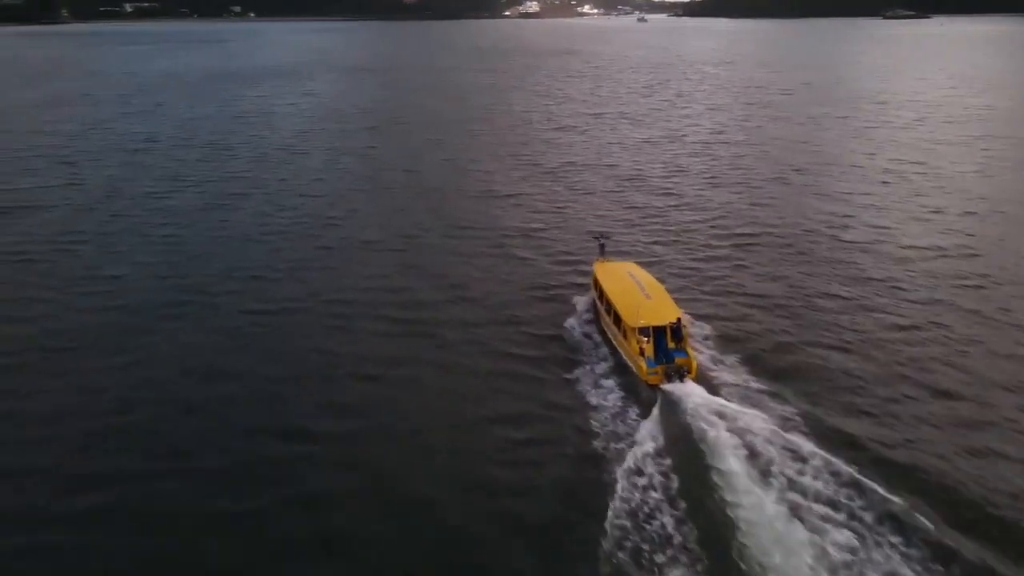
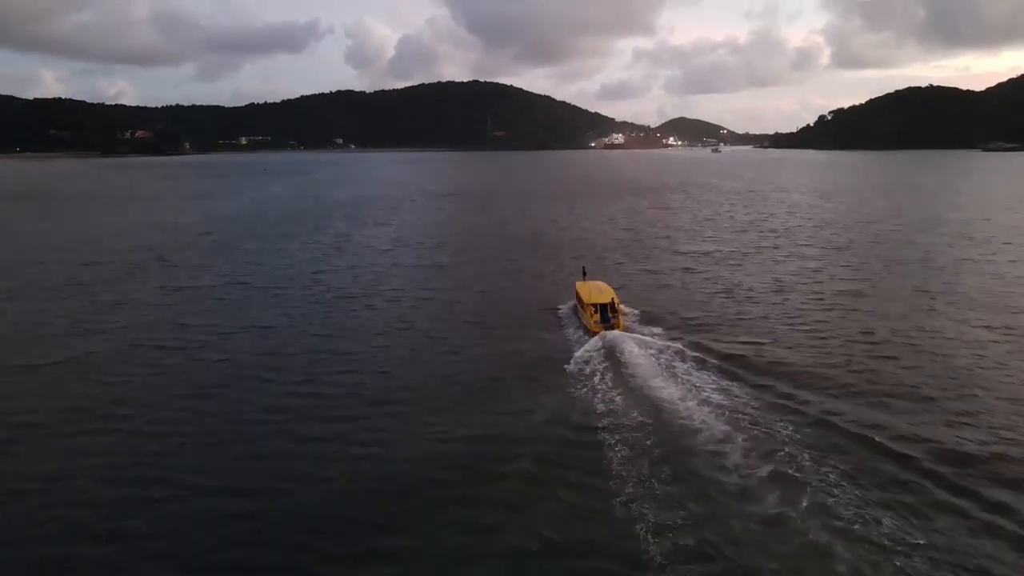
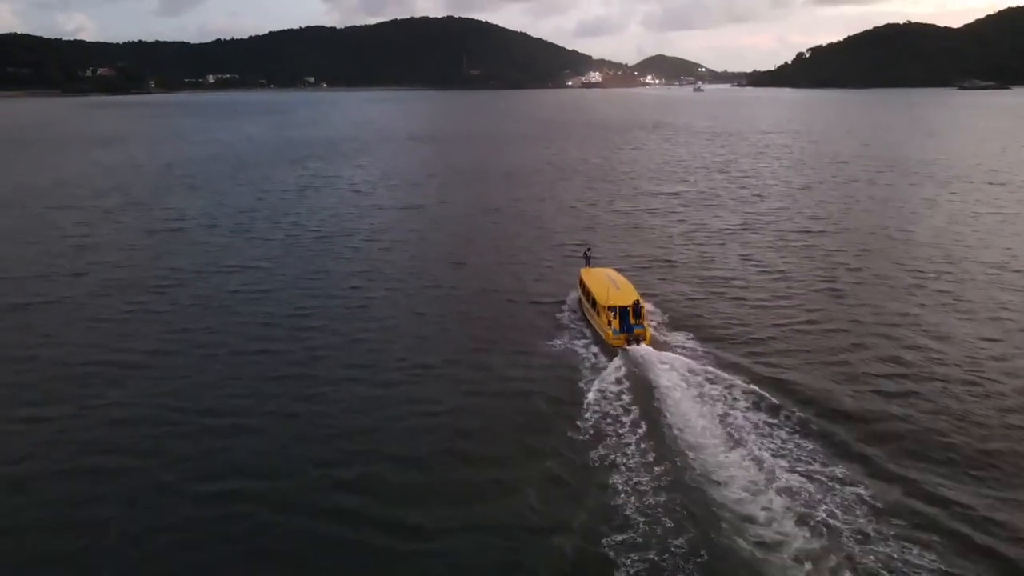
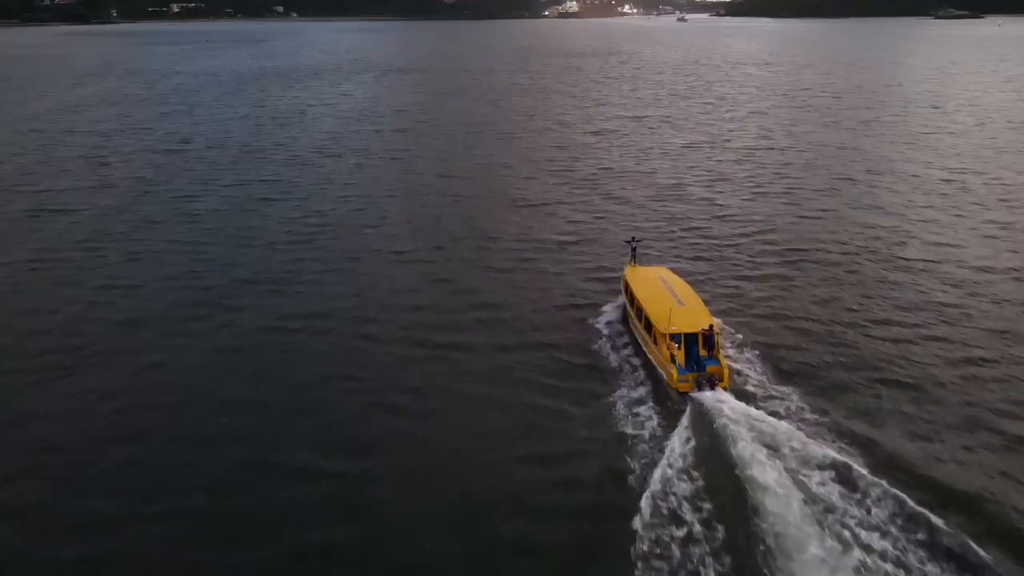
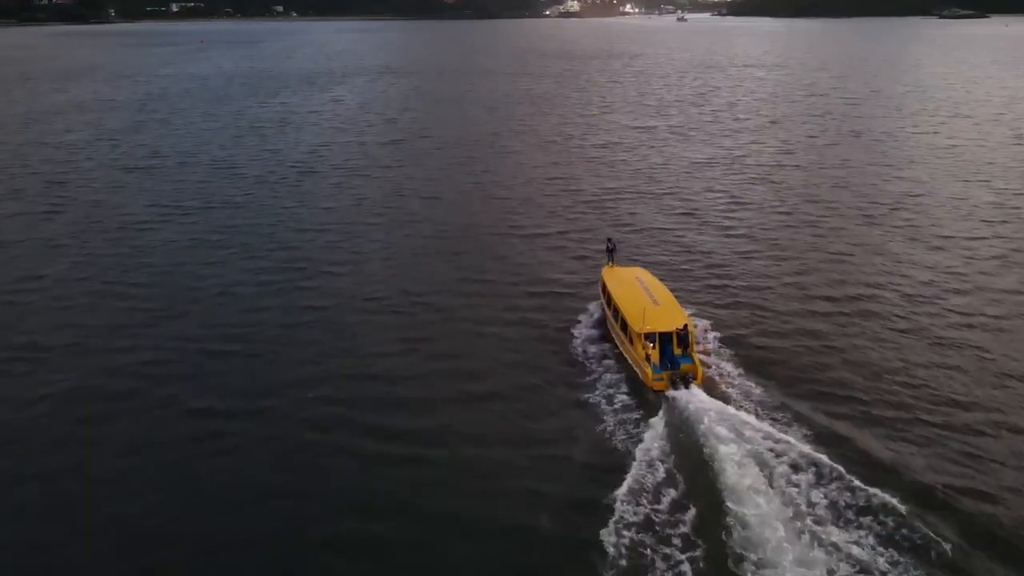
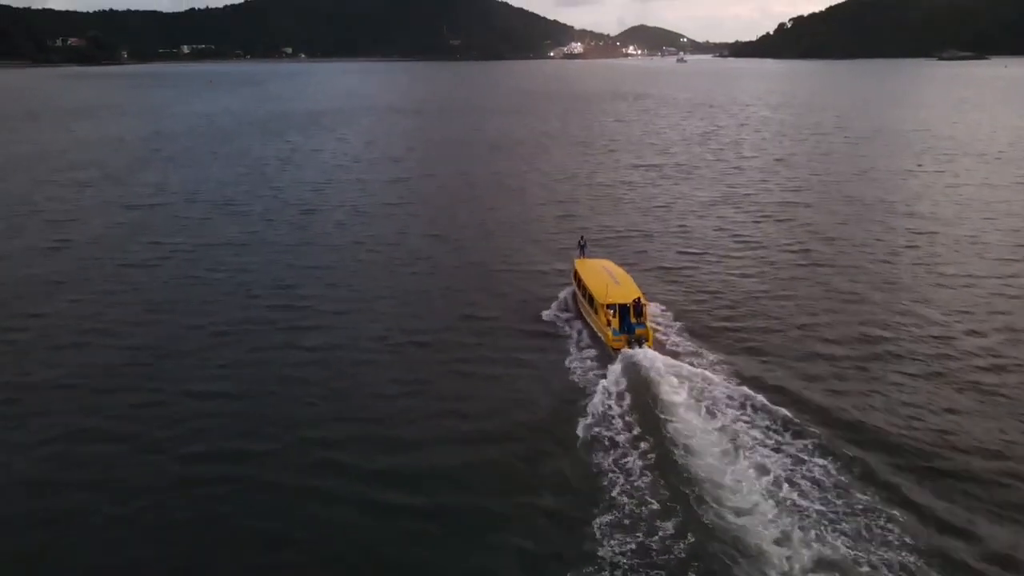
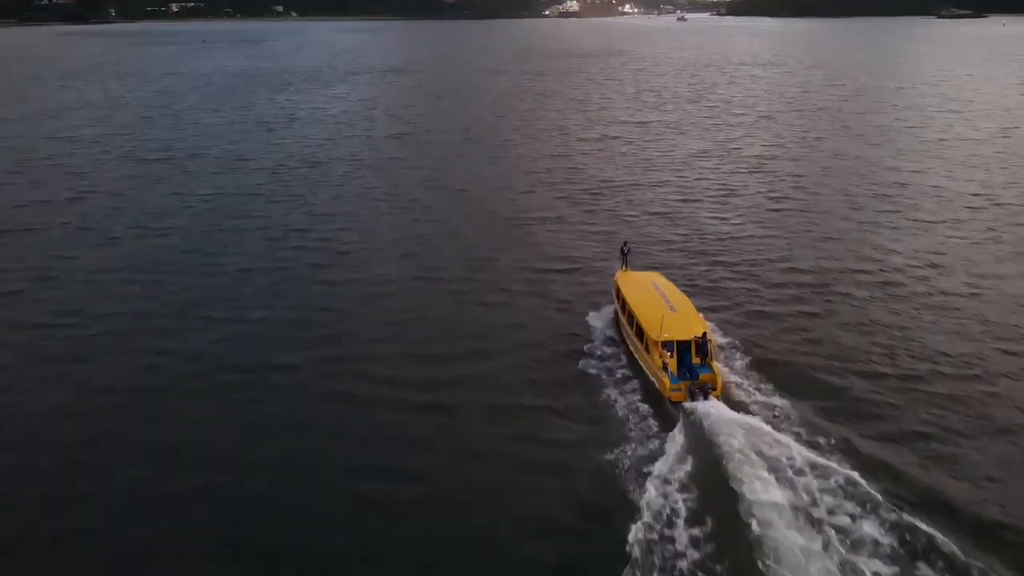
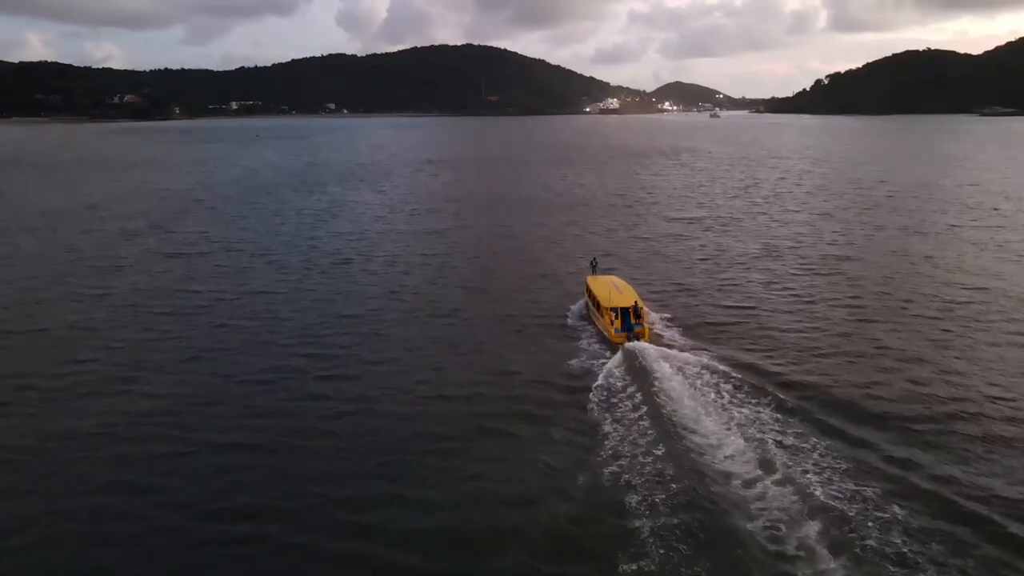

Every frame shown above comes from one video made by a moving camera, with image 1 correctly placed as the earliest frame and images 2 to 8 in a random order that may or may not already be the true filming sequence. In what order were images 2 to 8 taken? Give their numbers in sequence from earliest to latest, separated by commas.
4, 7, 5, 6, 3, 8, 2
